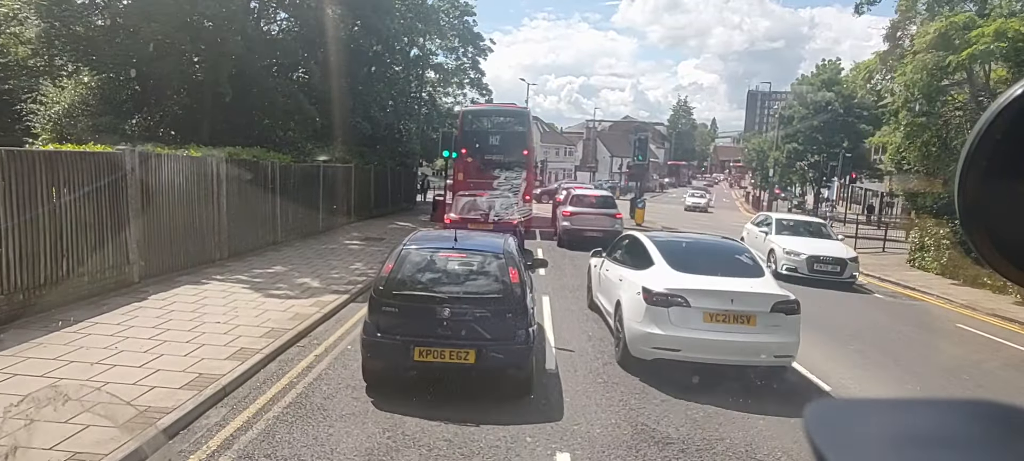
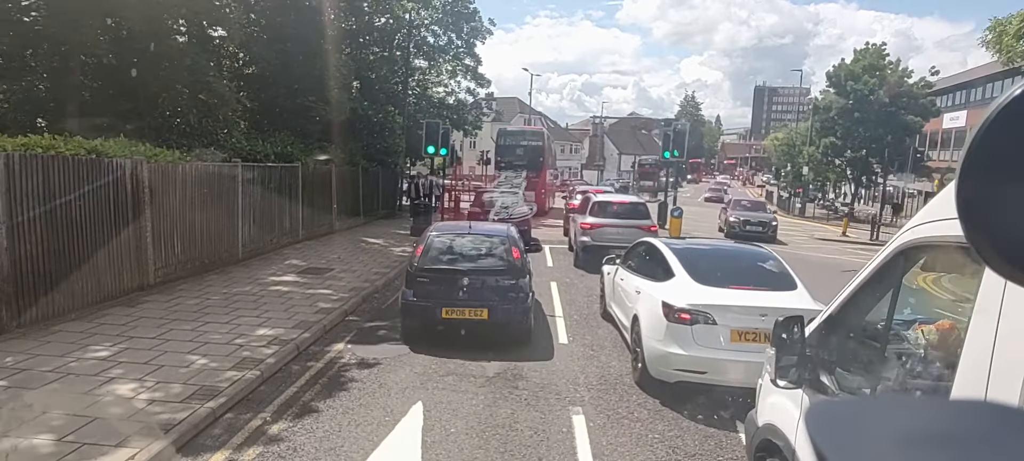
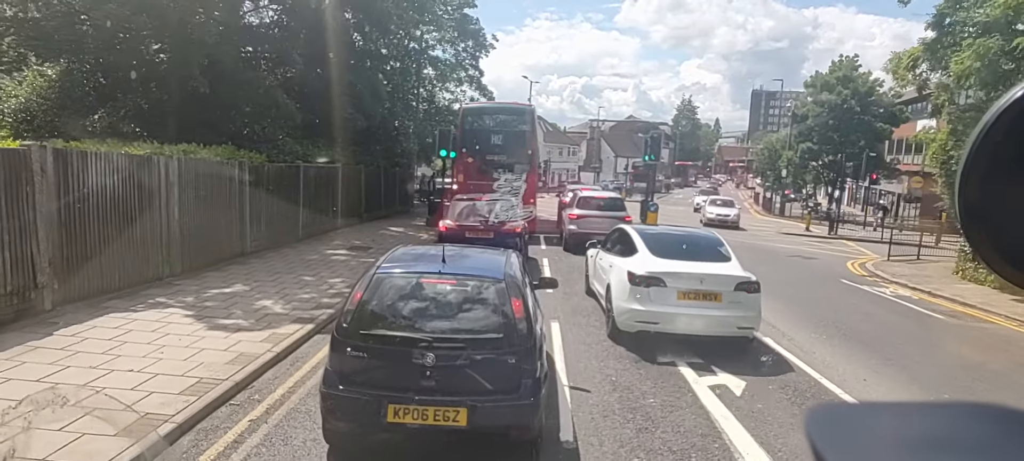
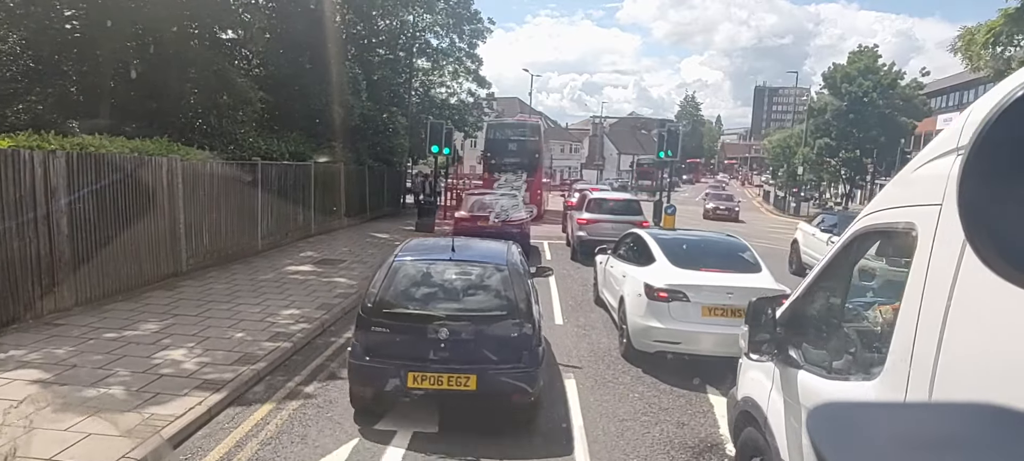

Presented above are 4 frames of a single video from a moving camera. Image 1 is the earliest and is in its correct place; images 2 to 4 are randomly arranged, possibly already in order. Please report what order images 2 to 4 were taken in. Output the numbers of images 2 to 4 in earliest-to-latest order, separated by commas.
3, 4, 2
